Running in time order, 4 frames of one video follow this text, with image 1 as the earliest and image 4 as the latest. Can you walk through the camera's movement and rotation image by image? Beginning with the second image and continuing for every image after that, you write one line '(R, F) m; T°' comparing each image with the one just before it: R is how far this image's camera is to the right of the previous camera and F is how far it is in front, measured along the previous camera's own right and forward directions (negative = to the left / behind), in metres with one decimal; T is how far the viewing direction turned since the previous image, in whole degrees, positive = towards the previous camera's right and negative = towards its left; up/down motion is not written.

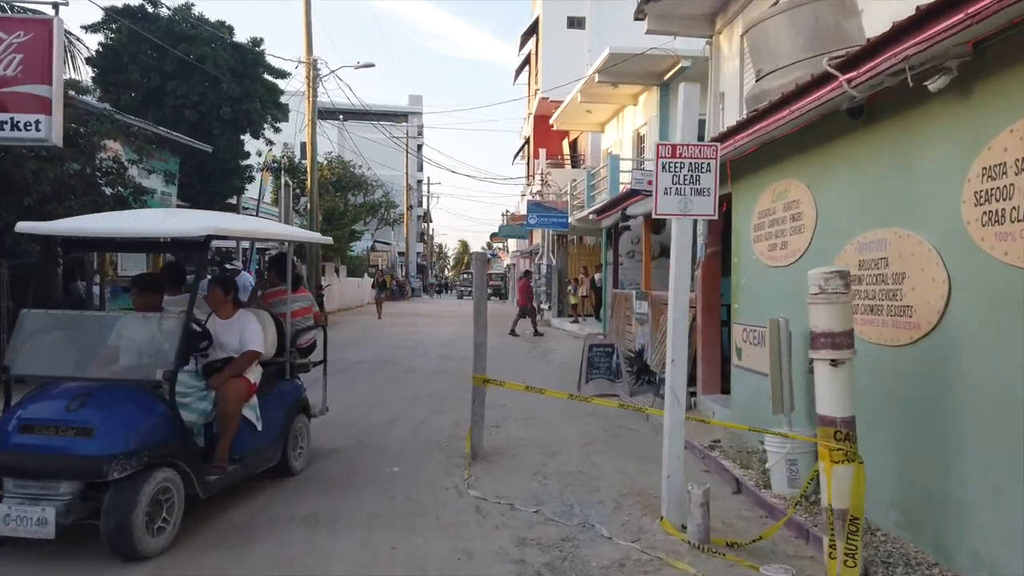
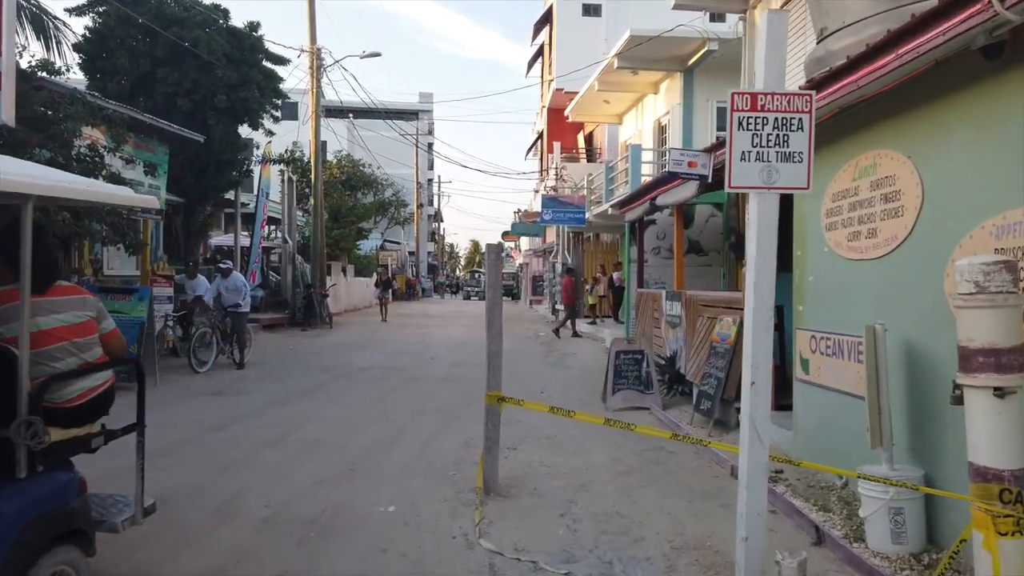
(-0.1, +1.3) m; -1°
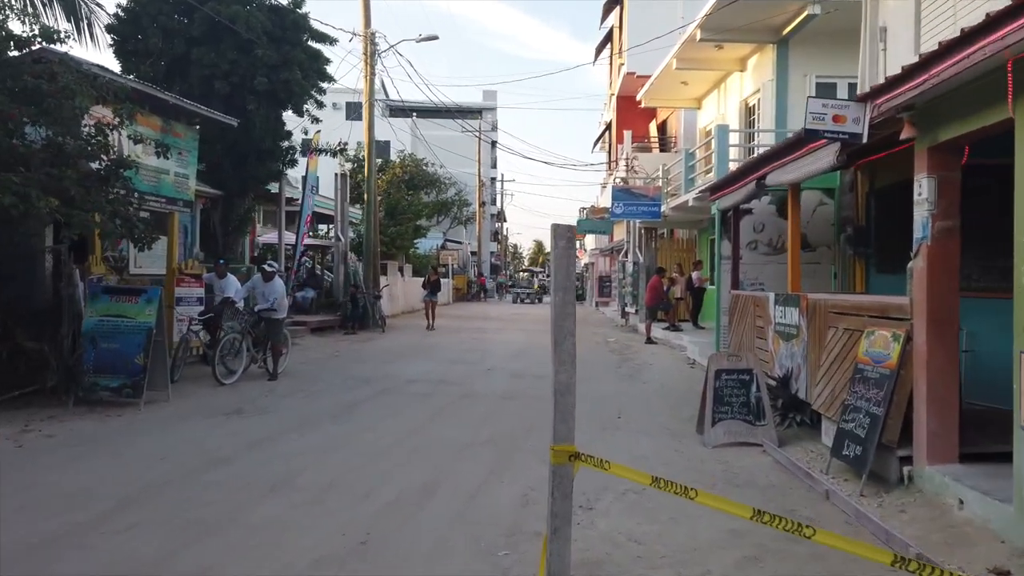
(-0.1, +2.1) m; -5°
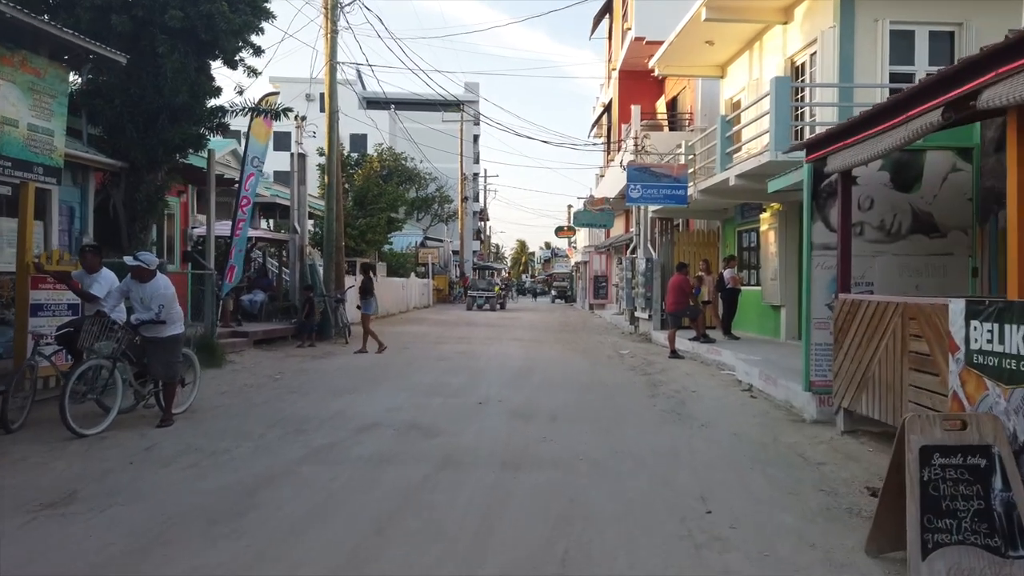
(-0.3, +4.0) m; +1°
